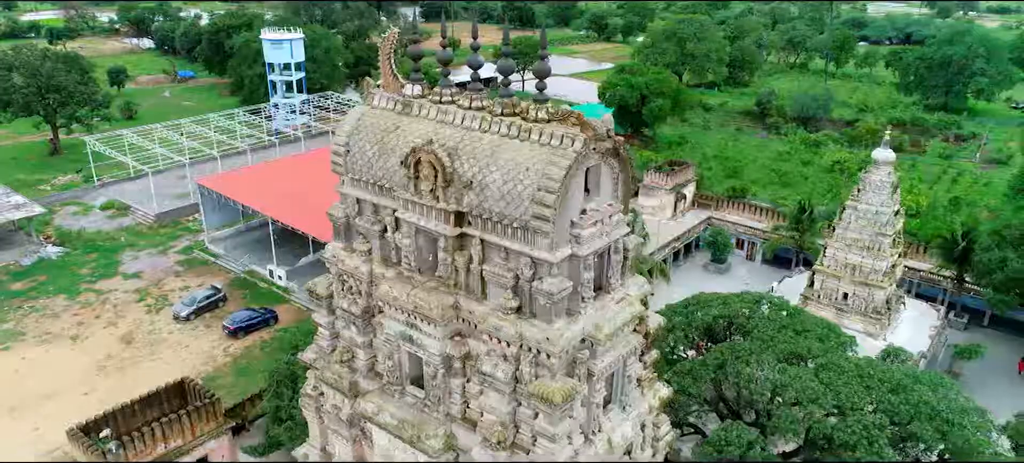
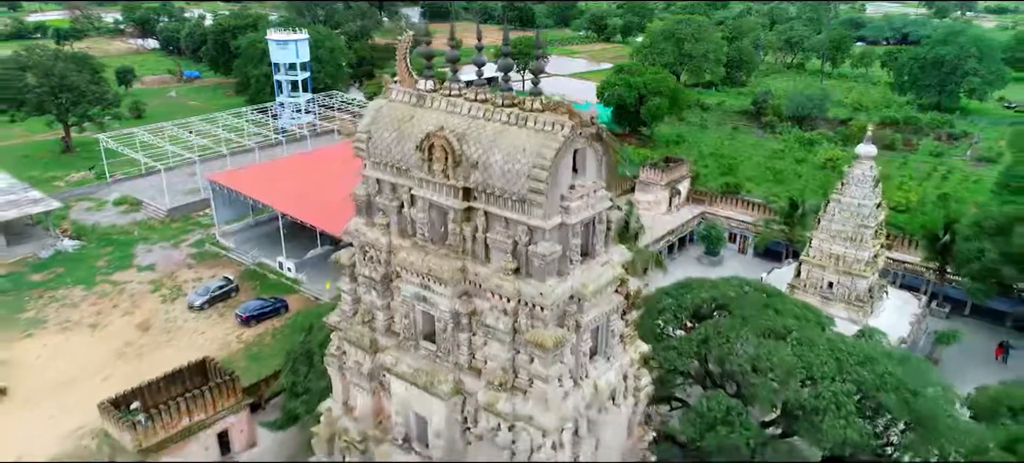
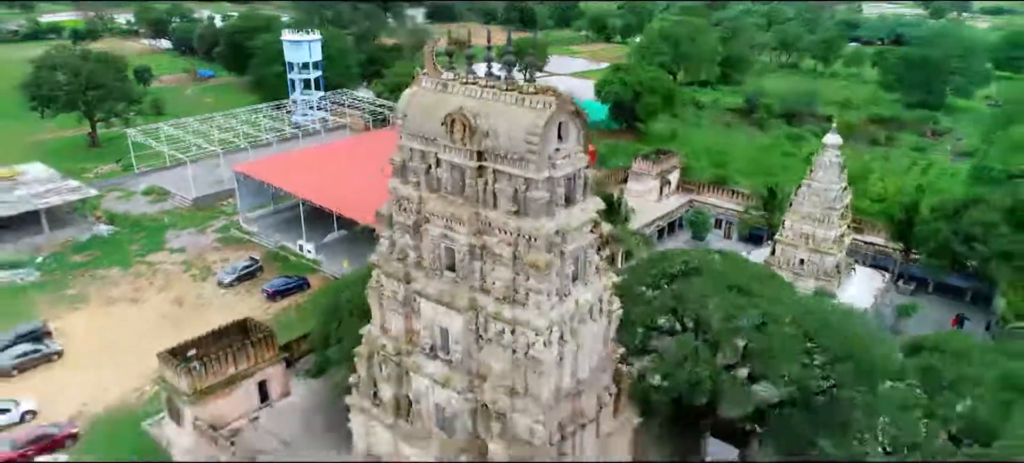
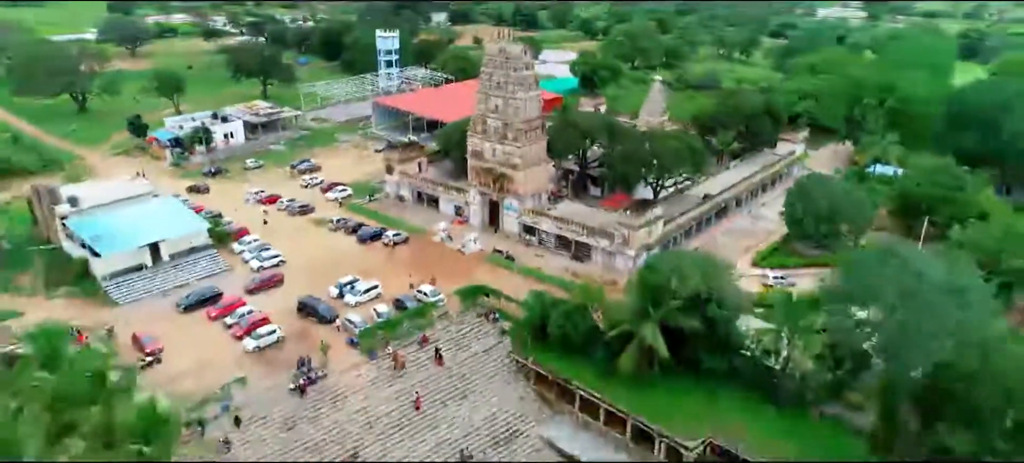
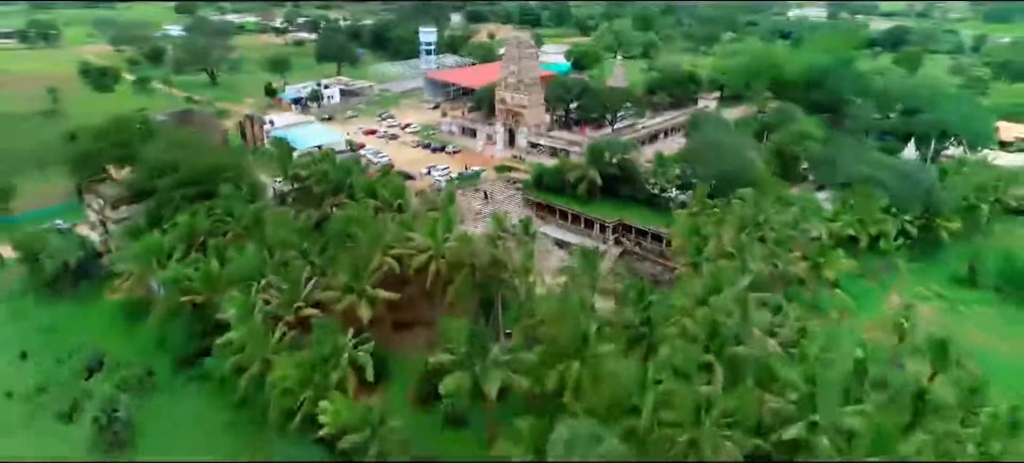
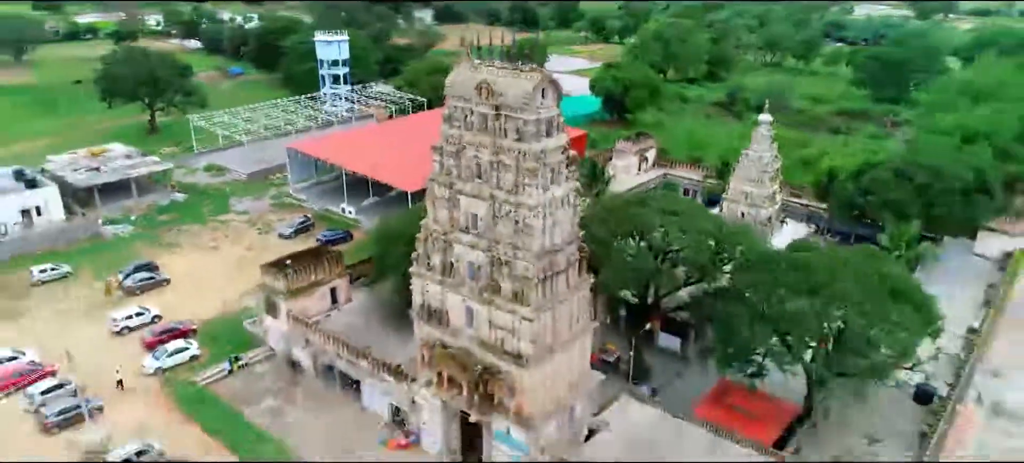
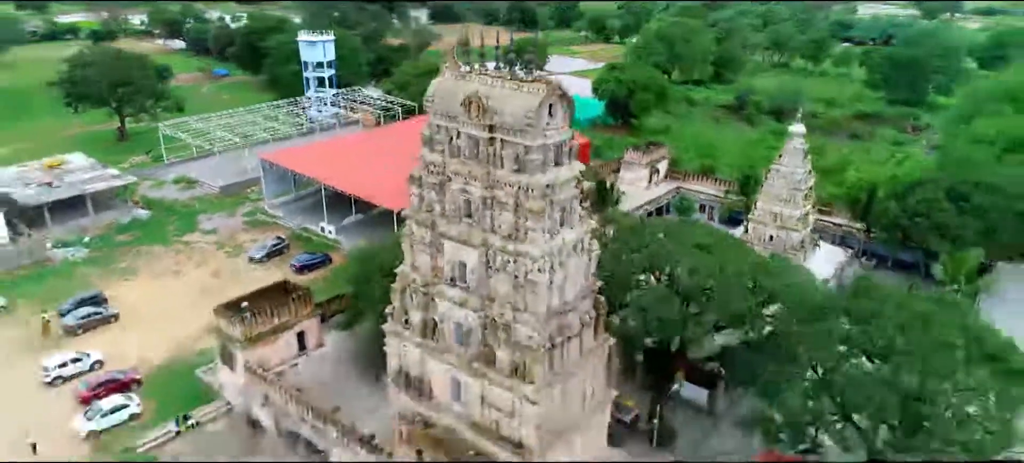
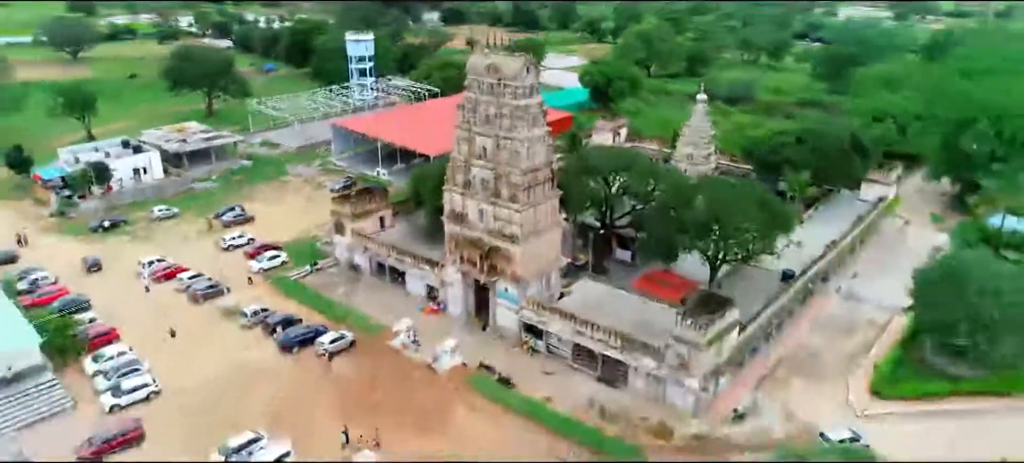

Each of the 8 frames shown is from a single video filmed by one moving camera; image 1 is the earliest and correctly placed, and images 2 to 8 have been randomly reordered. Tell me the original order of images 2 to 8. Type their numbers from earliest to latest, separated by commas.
2, 3, 7, 6, 8, 4, 5
